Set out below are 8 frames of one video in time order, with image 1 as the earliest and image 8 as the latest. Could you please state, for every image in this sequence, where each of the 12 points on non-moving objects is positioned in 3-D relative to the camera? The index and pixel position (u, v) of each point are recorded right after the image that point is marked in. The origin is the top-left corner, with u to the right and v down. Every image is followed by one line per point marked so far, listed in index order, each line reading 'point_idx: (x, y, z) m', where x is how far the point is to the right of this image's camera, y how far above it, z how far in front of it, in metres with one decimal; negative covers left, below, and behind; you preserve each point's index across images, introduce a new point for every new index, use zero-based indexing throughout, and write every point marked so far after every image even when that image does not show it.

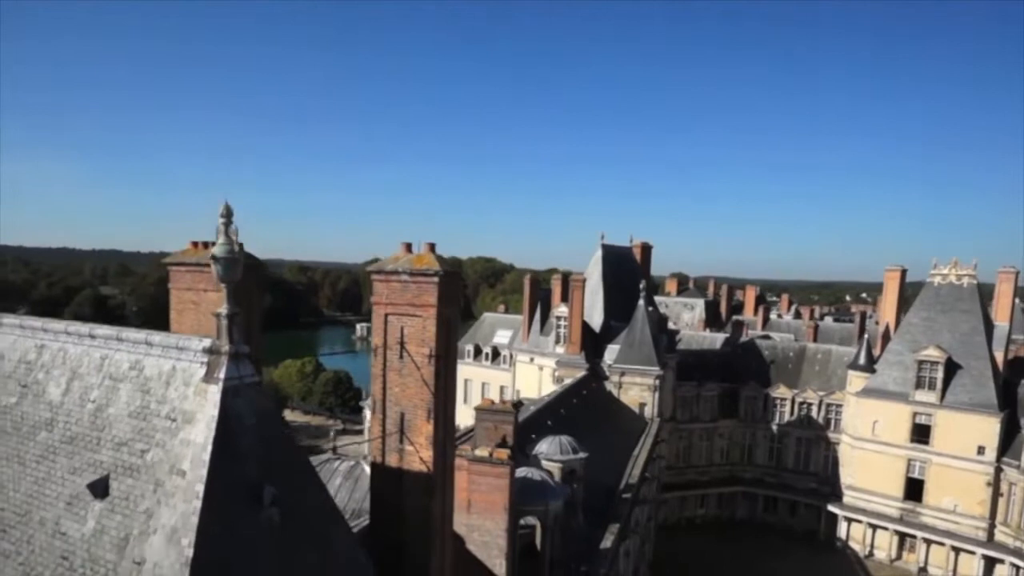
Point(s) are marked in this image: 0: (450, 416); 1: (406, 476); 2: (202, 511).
0: (-0.7, -1.4, +7.7) m
1: (-1.2, -2.1, +7.5) m
2: (-2.4, -1.7, +5.2) m
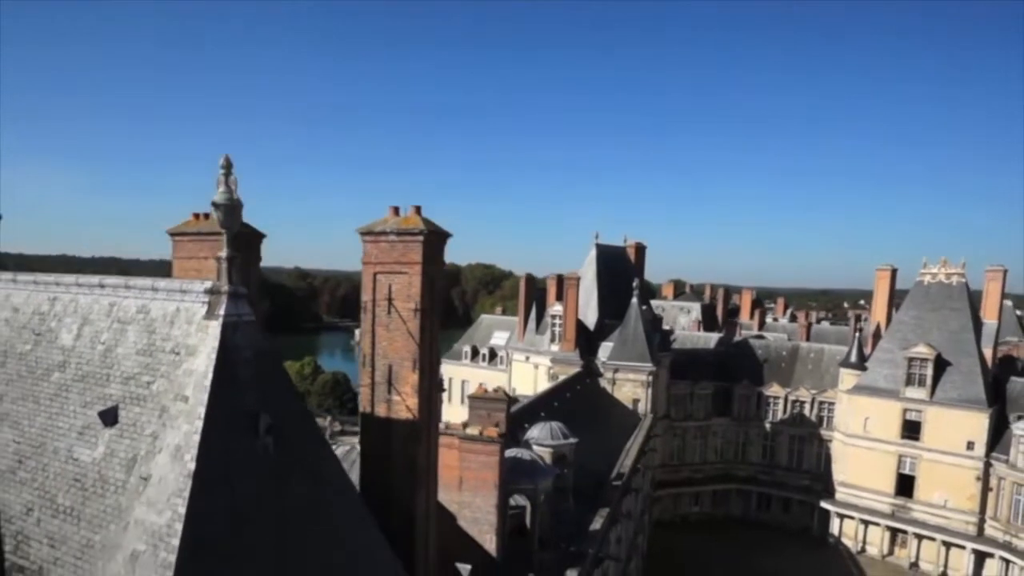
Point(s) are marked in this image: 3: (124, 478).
0: (-0.9, -1.0, +8.2) m
1: (-1.4, -1.6, +8.0) m
2: (-2.6, -1.2, +5.7) m
3: (-3.4, -1.7, +5.9) m
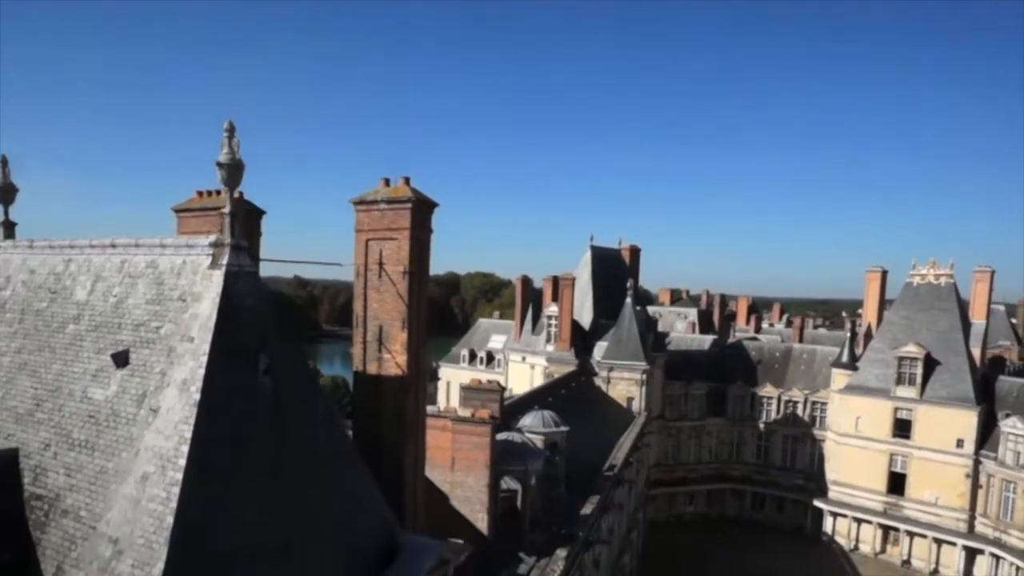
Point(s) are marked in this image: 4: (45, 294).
0: (-1.2, -0.5, +8.8) m
1: (-1.6, -1.2, +8.6) m
2: (-2.8, -0.7, +6.3) m
3: (-3.6, -1.2, +6.4) m
4: (-5.5, -0.1, +8.0) m
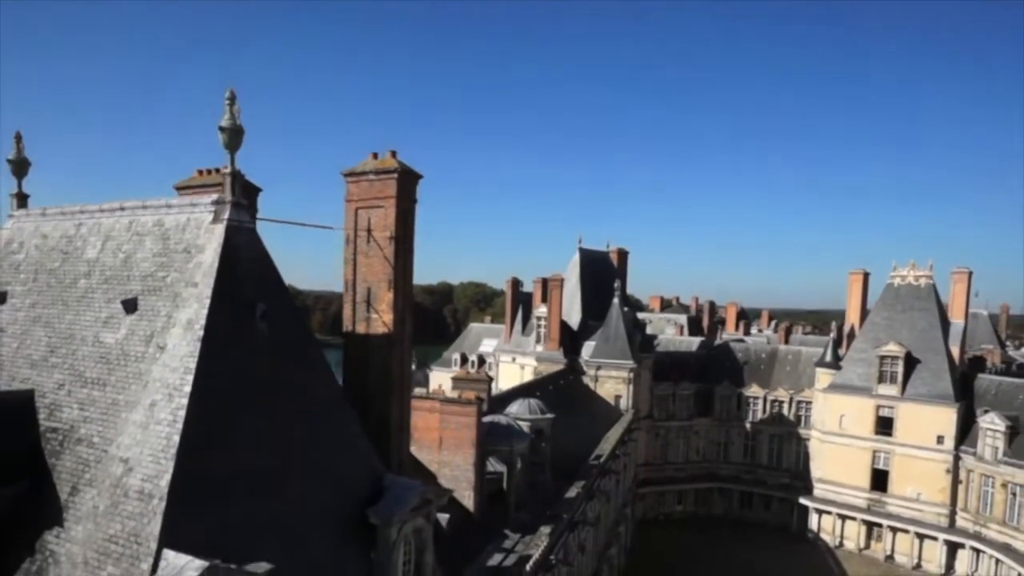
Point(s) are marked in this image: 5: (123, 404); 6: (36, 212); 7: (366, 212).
0: (-1.5, 0.0, +9.5) m
1: (-1.9, -0.7, +9.3) m
2: (-3.1, -0.1, +7.0) m
3: (-3.9, -0.6, +7.1) m
4: (-5.8, +0.4, +8.6) m
5: (-4.0, -1.2, +6.9) m
6: (-6.6, +1.0, +9.3) m
7: (-2.0, +1.1, +9.4) m
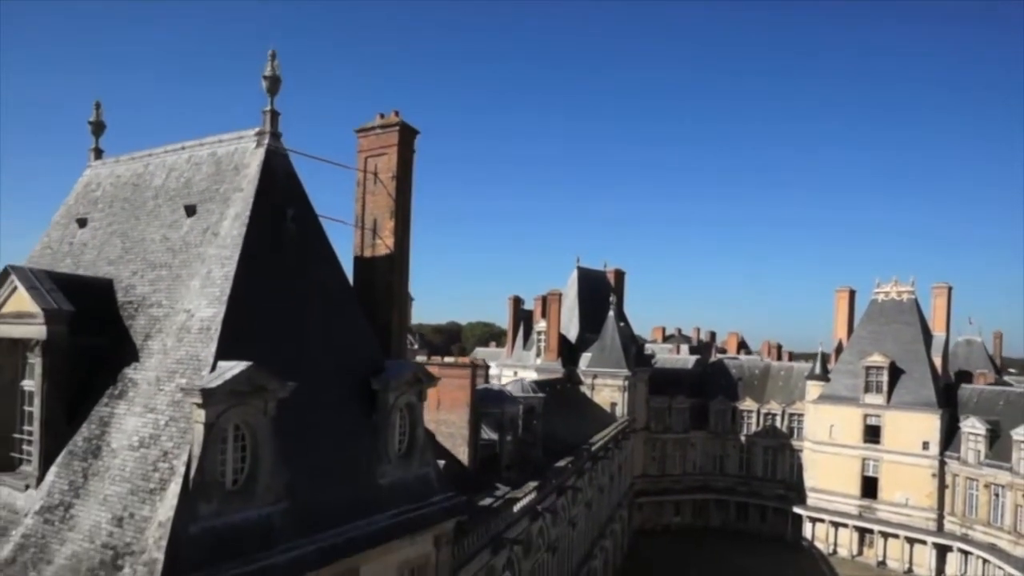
0: (-1.8, +1.1, +11.7) m
1: (-2.3, +0.5, +11.4) m
2: (-3.5, +1.2, +9.2) m
3: (-4.3, +0.7, +9.3) m
4: (-6.2, +1.6, +10.9) m
5: (-4.4, +0.2, +9.1) m
6: (-6.9, +2.2, +11.6) m
7: (-2.4, +2.2, +11.6) m
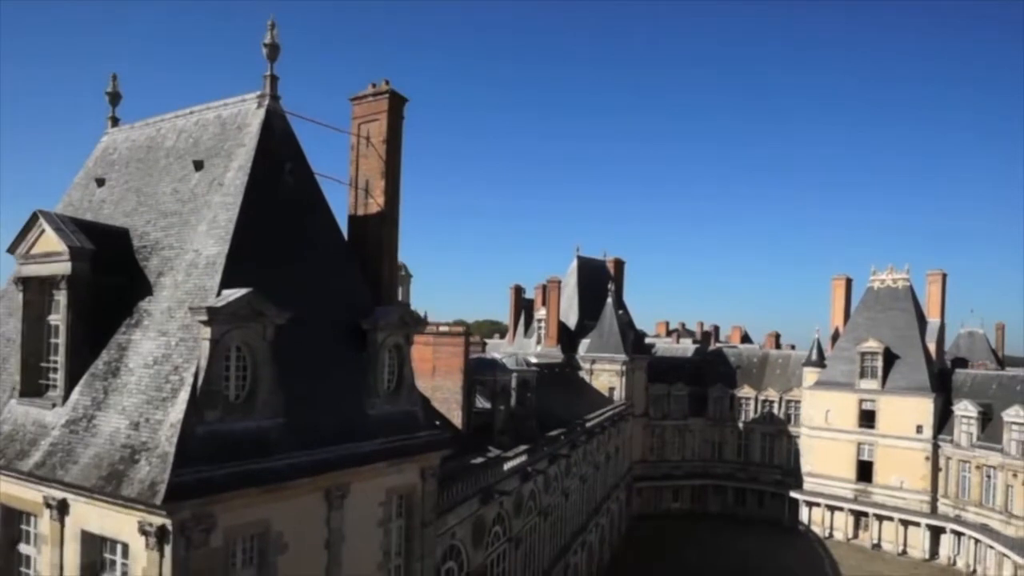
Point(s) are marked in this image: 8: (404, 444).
0: (-2.2, +2.0, +12.7) m
1: (-2.6, +1.3, +12.4) m
2: (-3.9, +2.0, +10.2) m
3: (-4.7, +1.5, +10.3) m
4: (-6.6, +2.5, +12.0) m
5: (-4.8, +1.0, +10.1) m
6: (-7.3, +3.0, +12.7) m
7: (-2.7, +3.1, +12.6) m
8: (-1.8, -2.6, +11.1) m
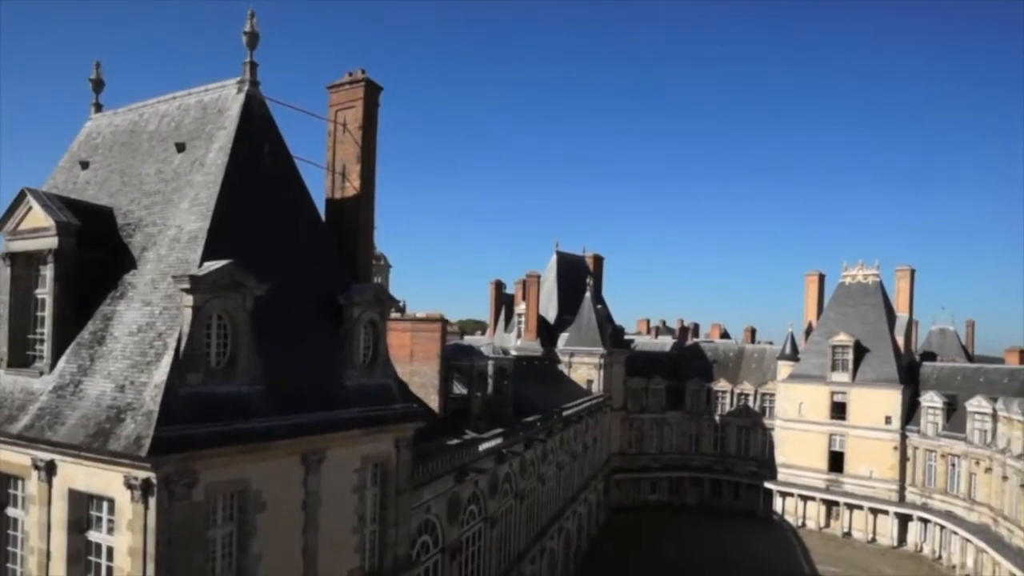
0: (-2.7, +2.3, +13.2) m
1: (-3.2, +1.7, +13.0) m
2: (-4.4, +2.4, +10.7) m
3: (-5.2, +1.9, +10.8) m
4: (-7.1, +2.8, +12.4) m
5: (-5.3, +1.4, +10.6) m
6: (-7.8, +3.4, +13.1) m
7: (-3.3, +3.4, +13.2) m
8: (-2.3, -2.2, +11.6) m
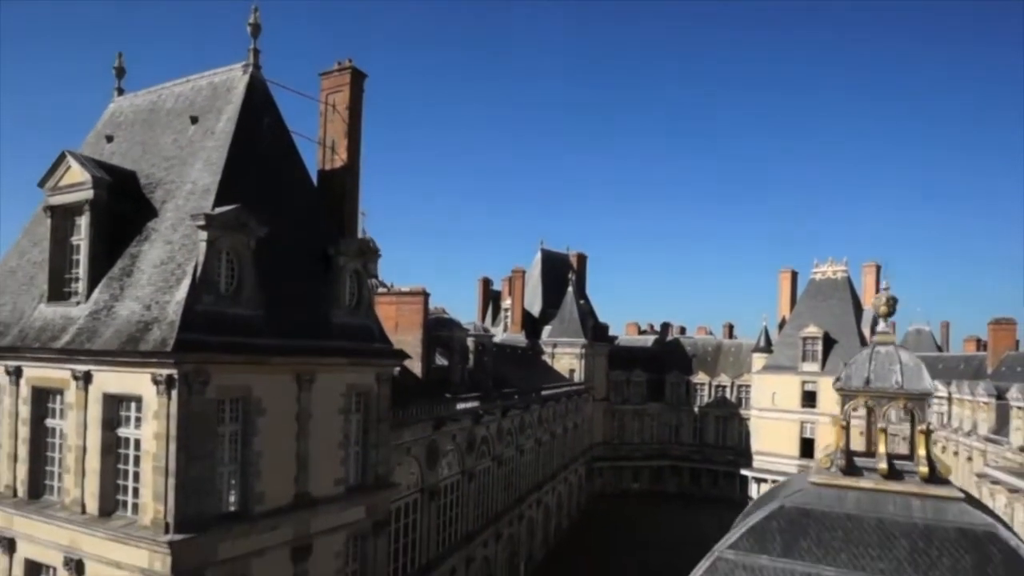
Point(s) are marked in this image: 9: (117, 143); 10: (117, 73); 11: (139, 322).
0: (-3.5, +3.3, +15.3) m
1: (-3.9, +2.6, +15.0) m
2: (-5.1, +3.4, +12.8) m
3: (-5.9, +2.9, +12.8) m
4: (-7.8, +3.8, +14.5) m
5: (-6.0, +2.4, +12.6) m
6: (-8.6, +4.3, +15.2) m
7: (-4.0, +4.4, +15.3) m
8: (-3.0, -1.2, +13.6) m
9: (-8.4, +3.1, +14.3) m
10: (-9.1, +5.0, +15.6) m
11: (-5.9, -0.5, +10.7) m
